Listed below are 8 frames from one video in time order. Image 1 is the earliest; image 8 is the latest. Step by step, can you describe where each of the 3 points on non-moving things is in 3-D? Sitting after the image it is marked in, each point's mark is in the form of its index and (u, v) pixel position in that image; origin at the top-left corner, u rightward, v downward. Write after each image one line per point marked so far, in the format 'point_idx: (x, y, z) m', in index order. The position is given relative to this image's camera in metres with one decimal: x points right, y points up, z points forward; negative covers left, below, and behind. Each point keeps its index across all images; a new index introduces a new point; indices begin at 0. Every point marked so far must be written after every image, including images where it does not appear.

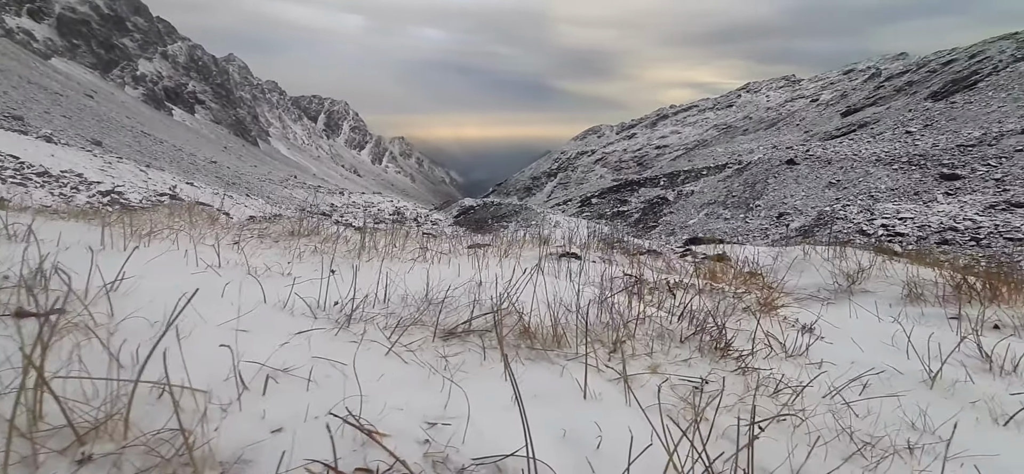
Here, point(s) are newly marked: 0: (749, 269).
0: (+2.6, -0.4, +5.2) m
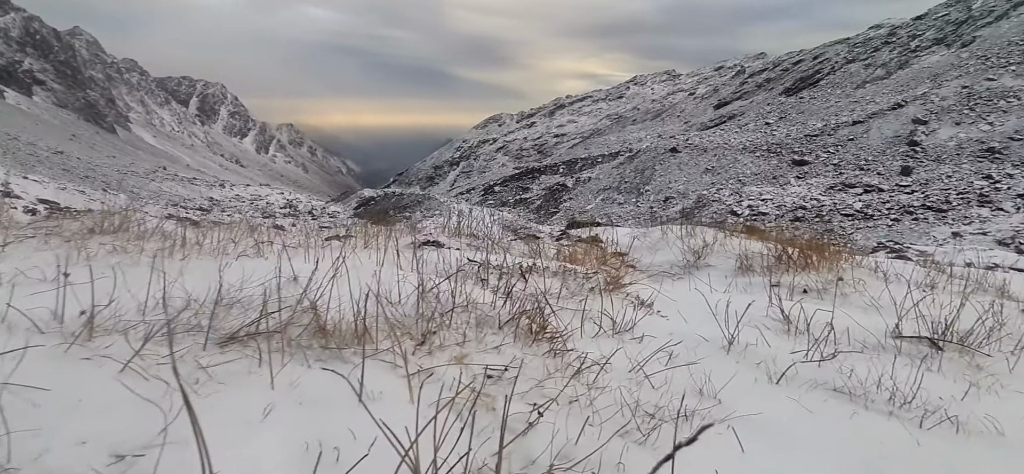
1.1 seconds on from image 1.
0: (+1.1, -0.2, +5.4) m
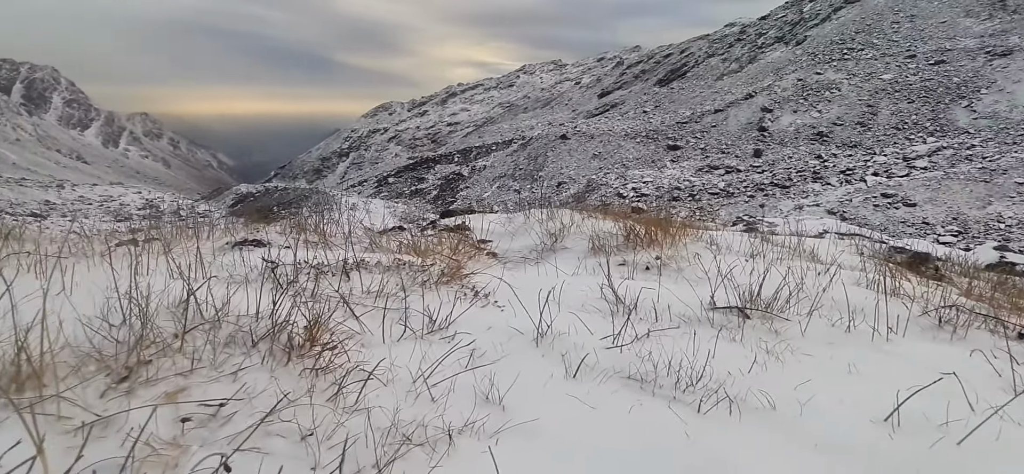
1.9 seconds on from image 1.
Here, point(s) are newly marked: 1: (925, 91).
0: (-0.4, 0.0, +5.2) m
1: (+14.9, +5.0, +16.7) m
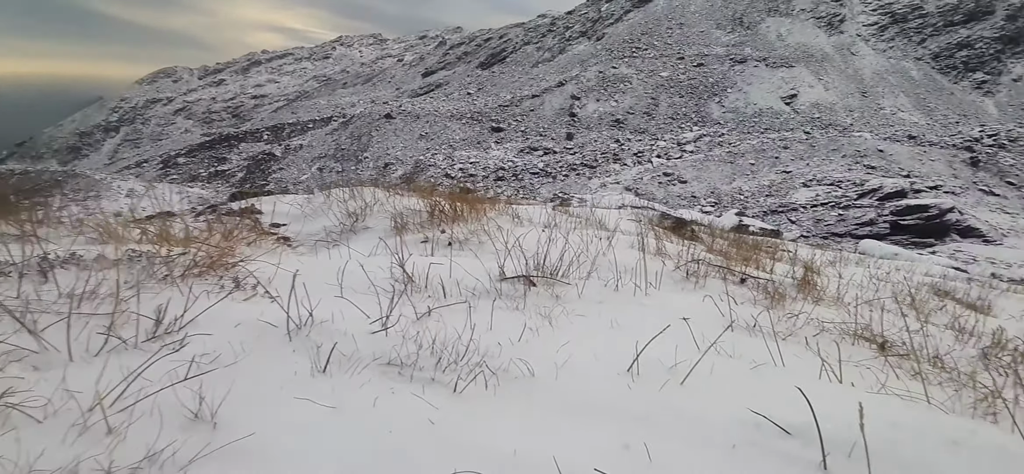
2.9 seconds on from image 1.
0: (-2.3, +0.1, +4.5) m
1: (+7.9, +6.3, +20.3) m
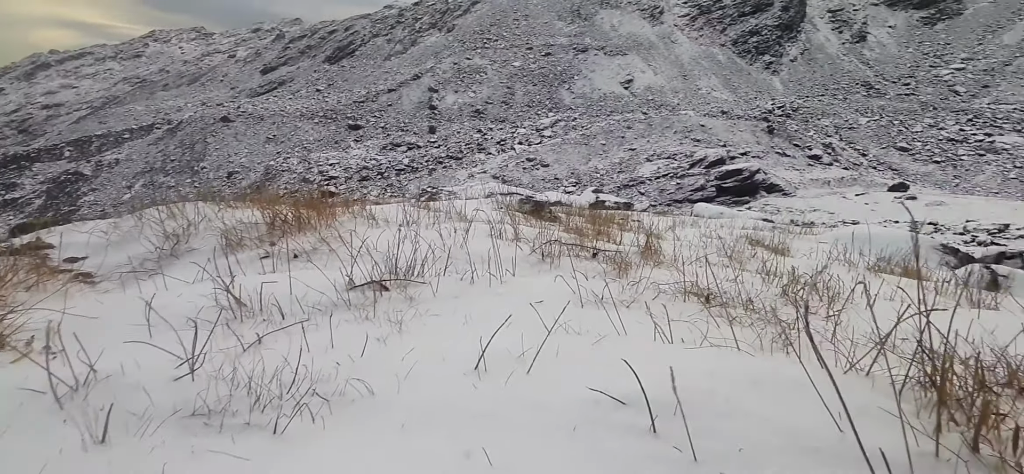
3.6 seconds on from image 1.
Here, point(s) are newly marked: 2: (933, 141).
0: (-3.5, -0.2, +3.6) m
1: (+1.5, +7.1, +21.3) m
2: (+14.8, +3.3, +16.7) m
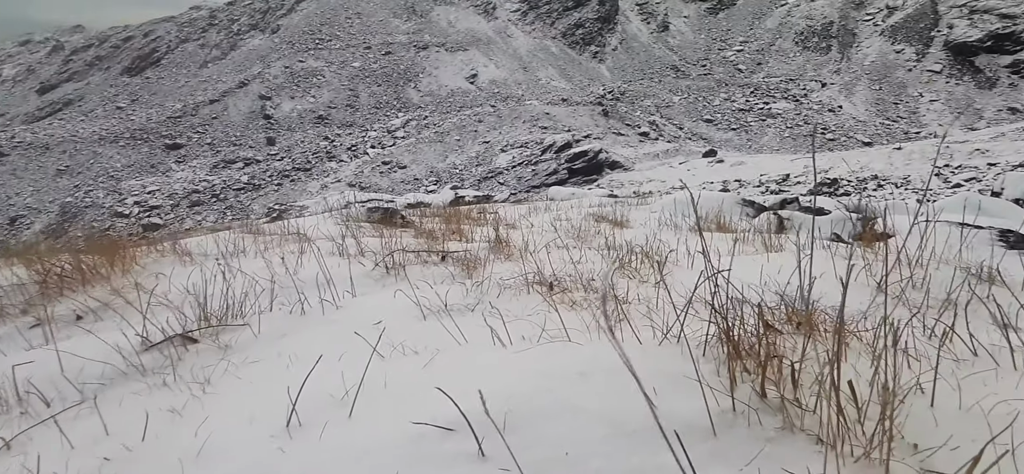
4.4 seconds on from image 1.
0: (-4.5, -0.8, +2.4) m
1: (-5.4, +6.9, +20.6) m
2: (+9.0, +5.1, +19.8) m
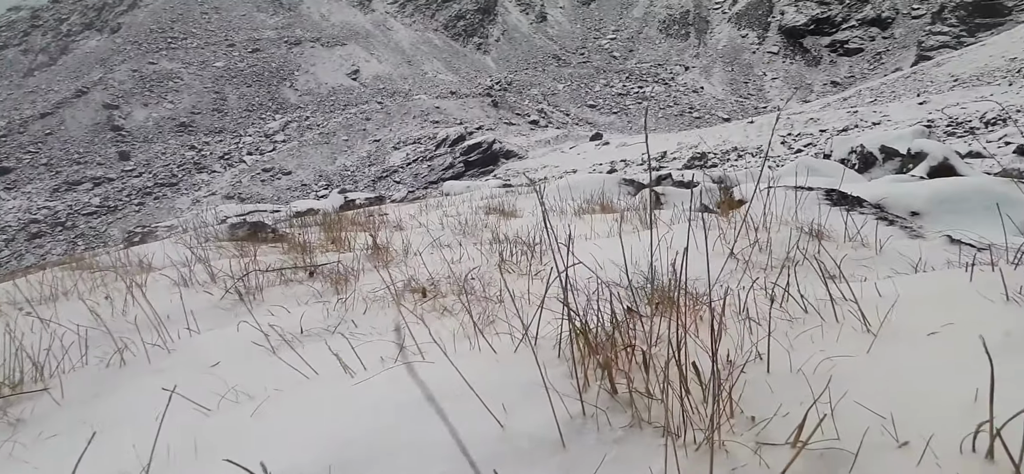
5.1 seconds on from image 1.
0: (-4.9, -1.3, +1.4) m
1: (-10.3, +6.3, +18.8) m
2: (+4.2, +6.1, +20.9) m
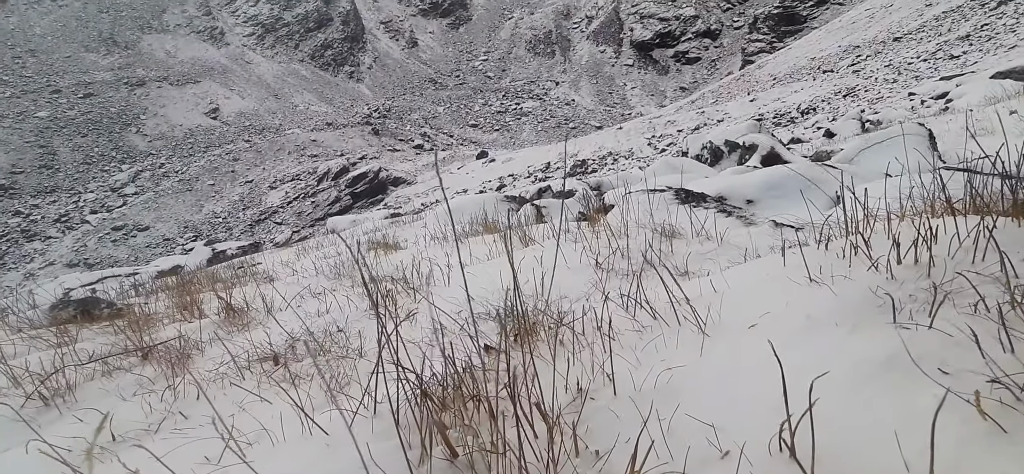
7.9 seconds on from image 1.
0: (-5.0, -2.1, +0.2) m
1: (-14.8, +3.8, +16.3) m
2: (-1.3, +5.3, +21.4) m
